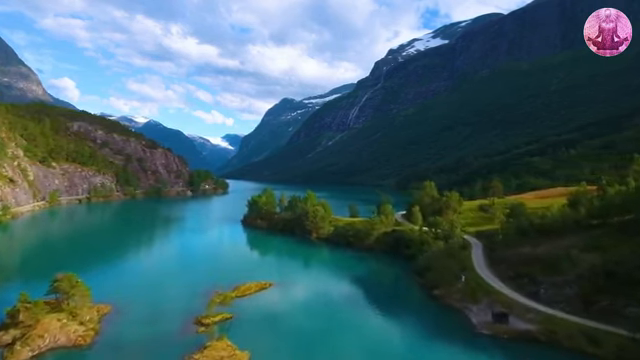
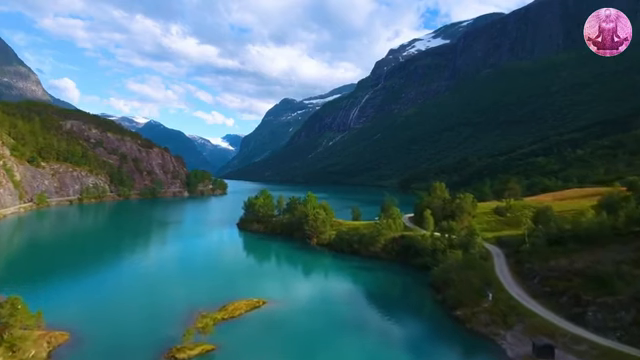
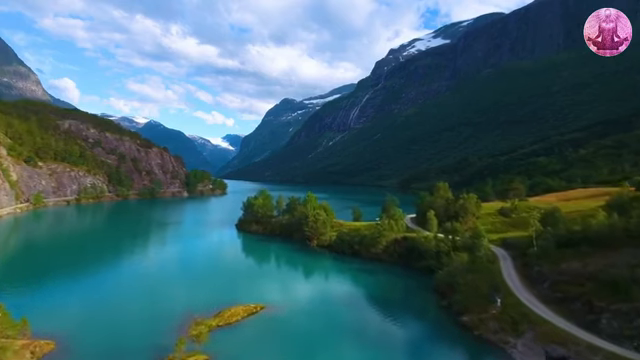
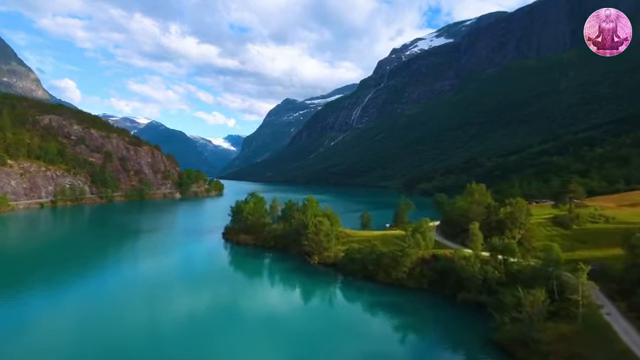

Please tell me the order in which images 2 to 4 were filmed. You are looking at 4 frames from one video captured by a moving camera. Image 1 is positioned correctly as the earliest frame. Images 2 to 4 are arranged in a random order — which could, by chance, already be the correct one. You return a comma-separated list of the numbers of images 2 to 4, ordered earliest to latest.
2, 3, 4
